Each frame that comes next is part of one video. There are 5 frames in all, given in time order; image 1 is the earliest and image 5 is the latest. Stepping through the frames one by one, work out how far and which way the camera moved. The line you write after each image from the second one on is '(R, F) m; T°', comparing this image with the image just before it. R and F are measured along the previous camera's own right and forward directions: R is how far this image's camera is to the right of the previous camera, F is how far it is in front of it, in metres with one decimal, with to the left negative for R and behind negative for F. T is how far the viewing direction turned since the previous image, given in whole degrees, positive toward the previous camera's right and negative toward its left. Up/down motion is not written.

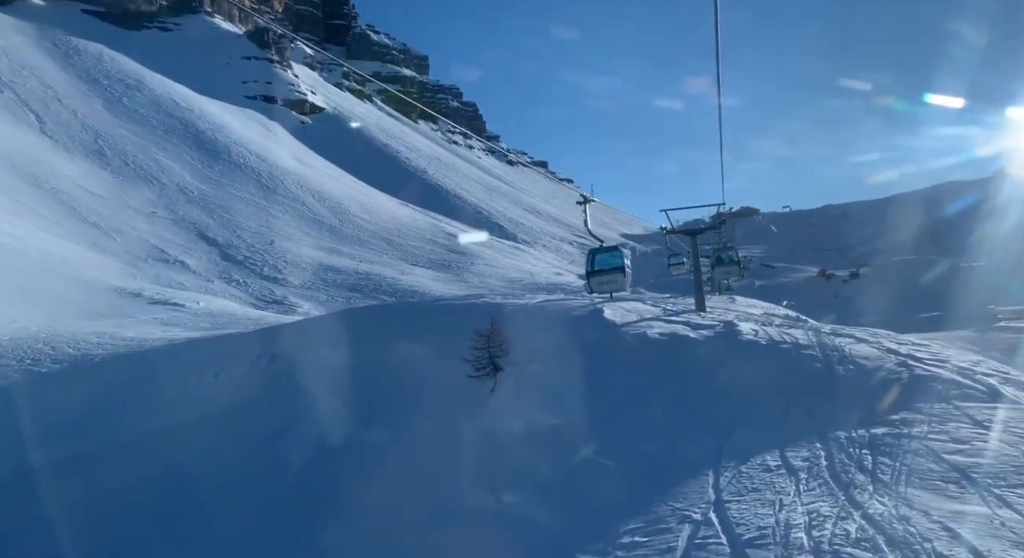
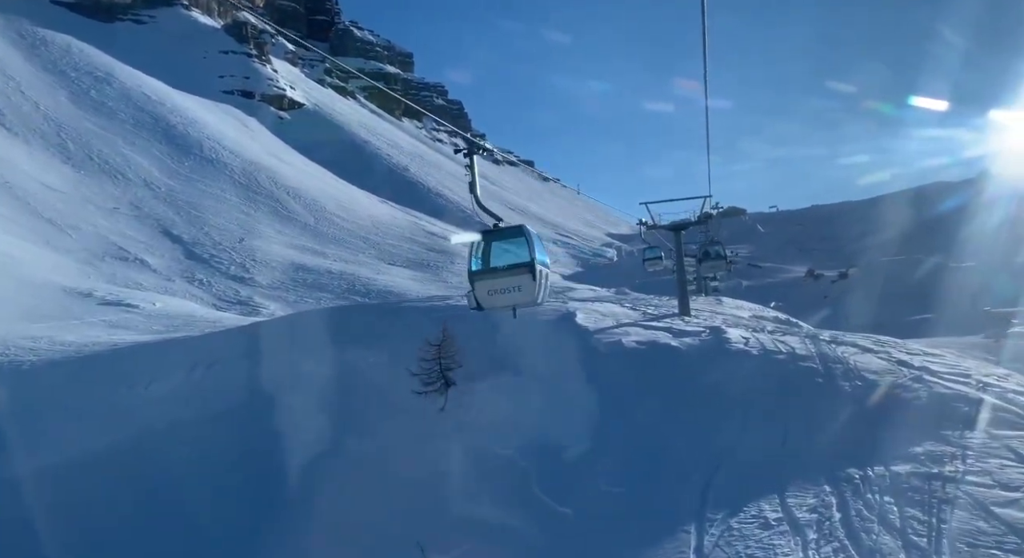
(+0.4, +1.3) m; +1°
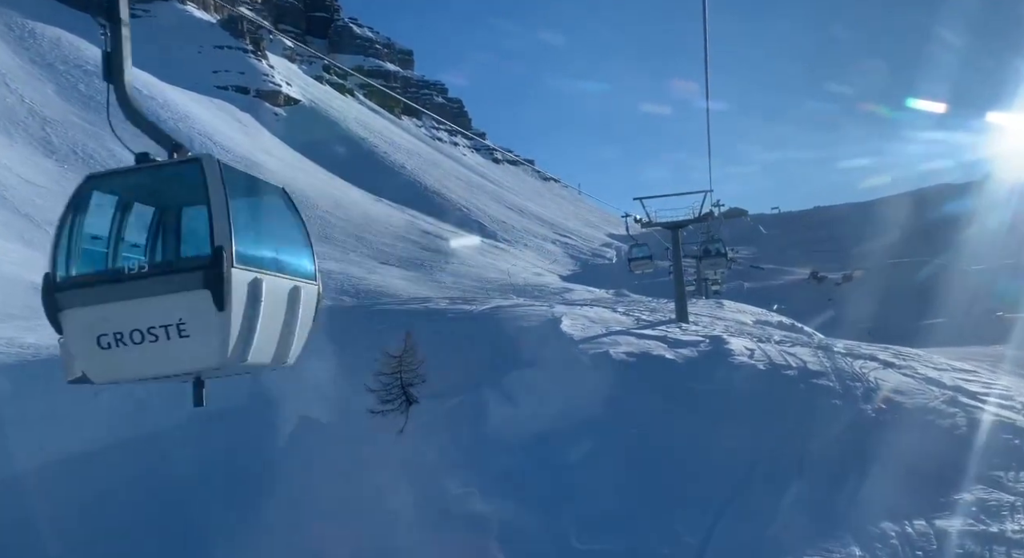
(+0.3, +1.1) m; 0°
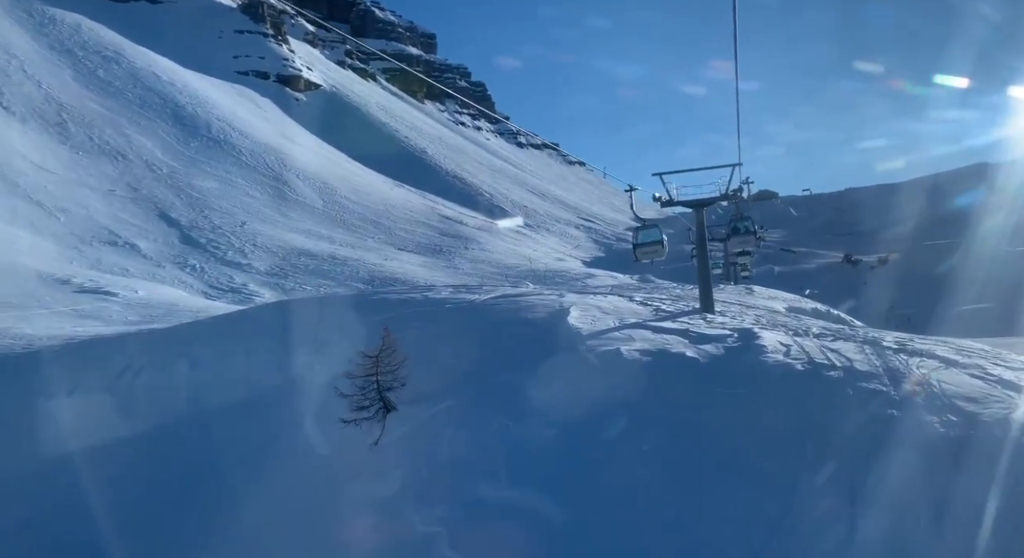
(+0.3, +1.1) m; -2°
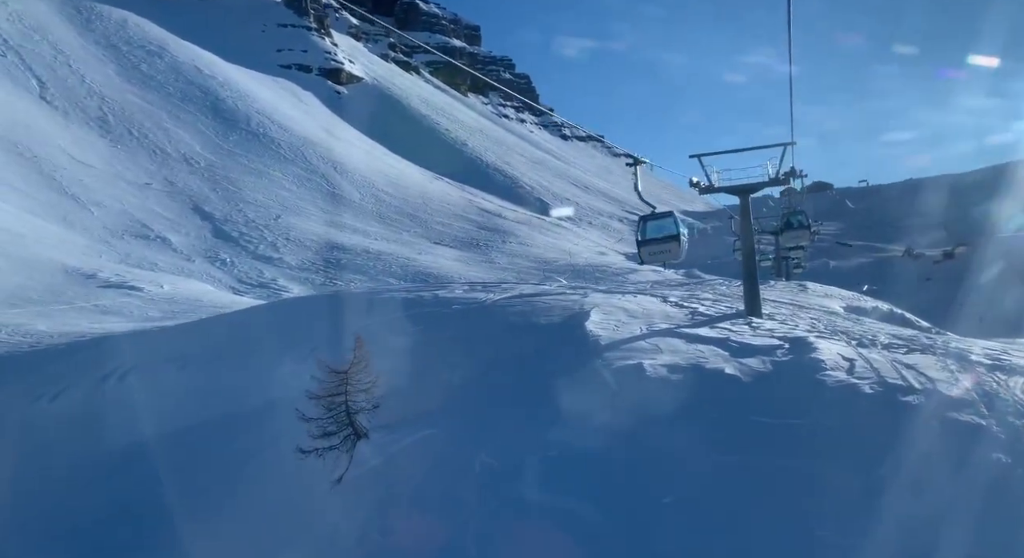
(+0.4, +1.2) m; -4°
